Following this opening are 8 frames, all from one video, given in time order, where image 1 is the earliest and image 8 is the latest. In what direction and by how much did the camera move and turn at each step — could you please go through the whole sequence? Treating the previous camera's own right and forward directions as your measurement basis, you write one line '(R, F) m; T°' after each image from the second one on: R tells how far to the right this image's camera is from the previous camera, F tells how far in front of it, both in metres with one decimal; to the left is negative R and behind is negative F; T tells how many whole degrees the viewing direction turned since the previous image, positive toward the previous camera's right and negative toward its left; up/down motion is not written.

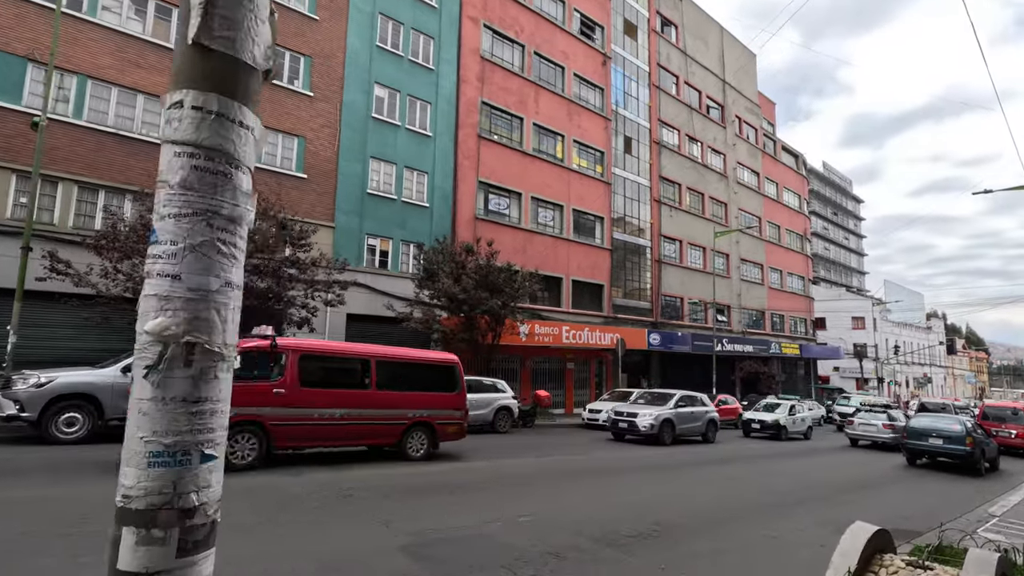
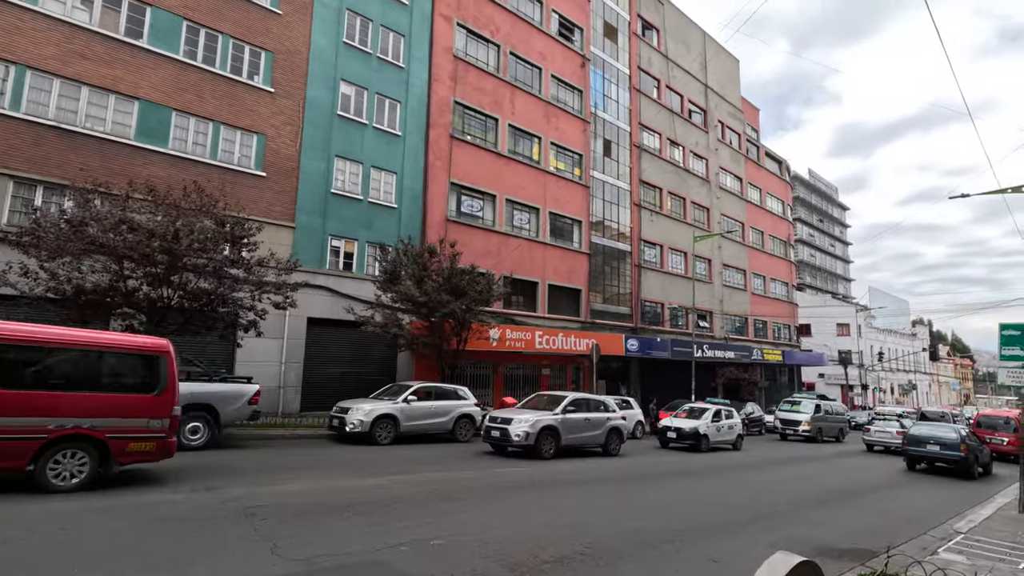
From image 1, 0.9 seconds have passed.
(+0.9, +0.6) m; +1°
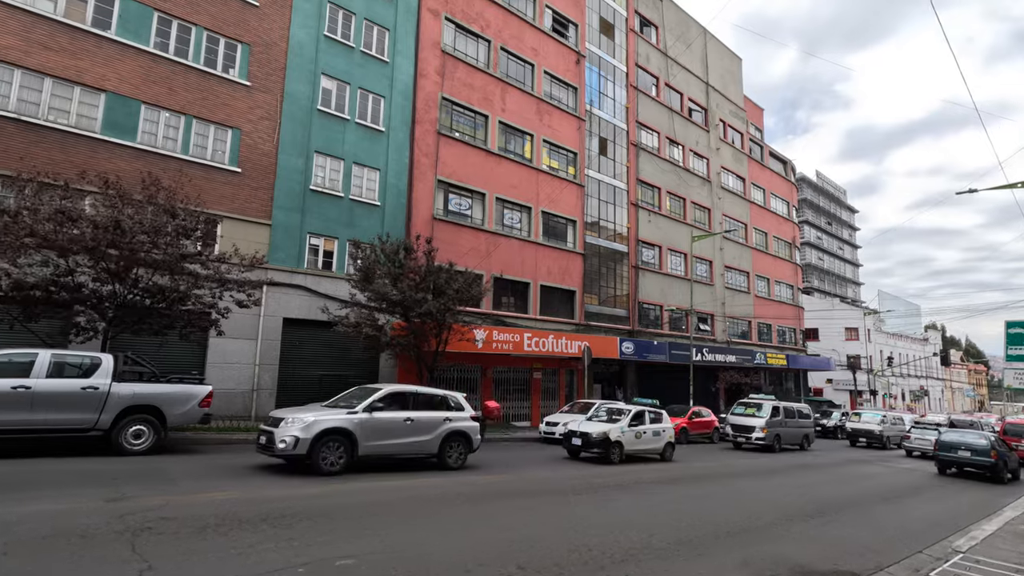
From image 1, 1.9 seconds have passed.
(+0.9, +0.8) m; -1°
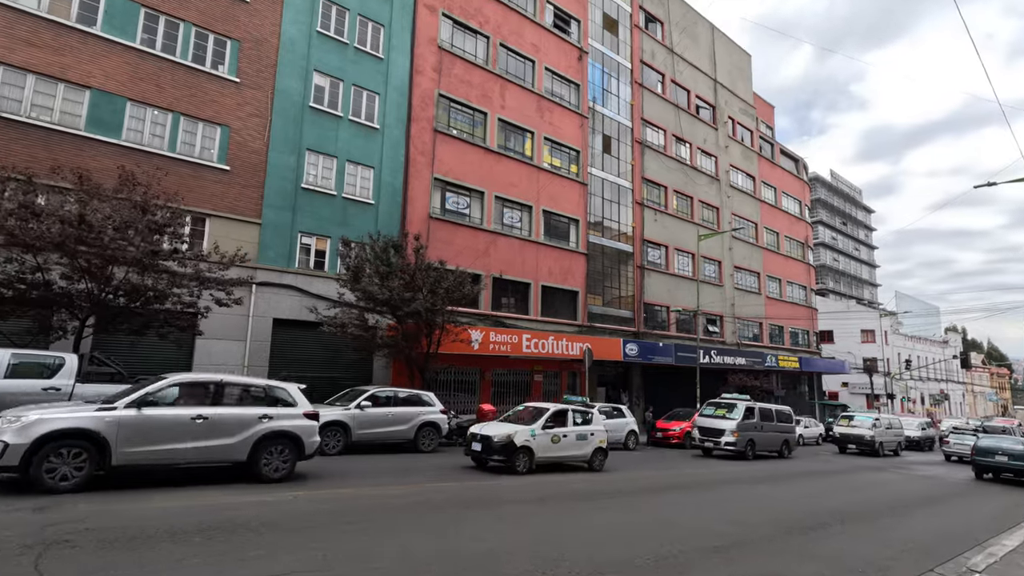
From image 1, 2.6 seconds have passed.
(+0.6, +0.6) m; -1°
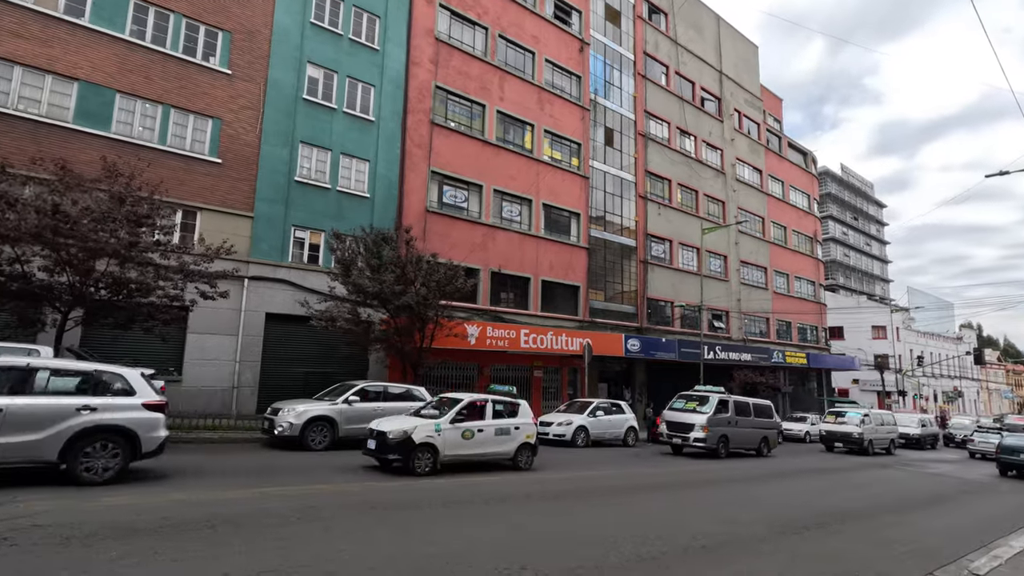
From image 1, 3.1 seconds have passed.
(+0.5, +0.4) m; -1°
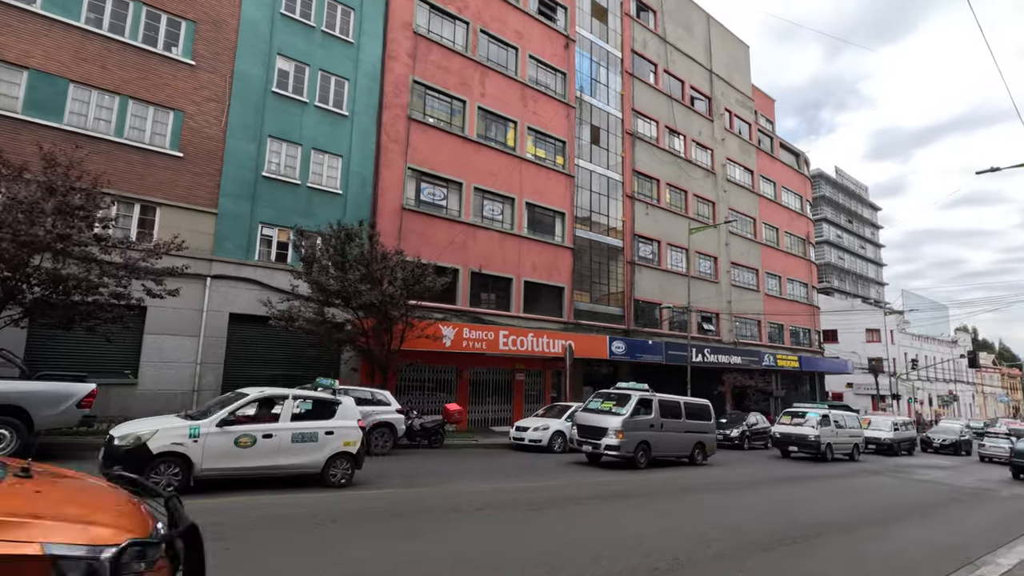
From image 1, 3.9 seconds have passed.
(+0.8, +0.7) m; 0°
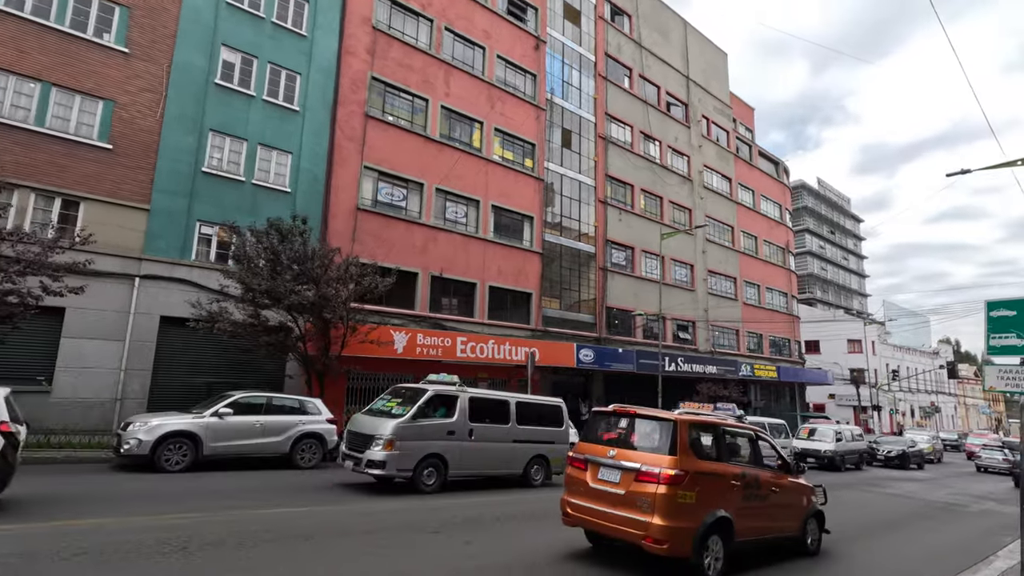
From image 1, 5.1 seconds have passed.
(+1.2, +0.9) m; +1°
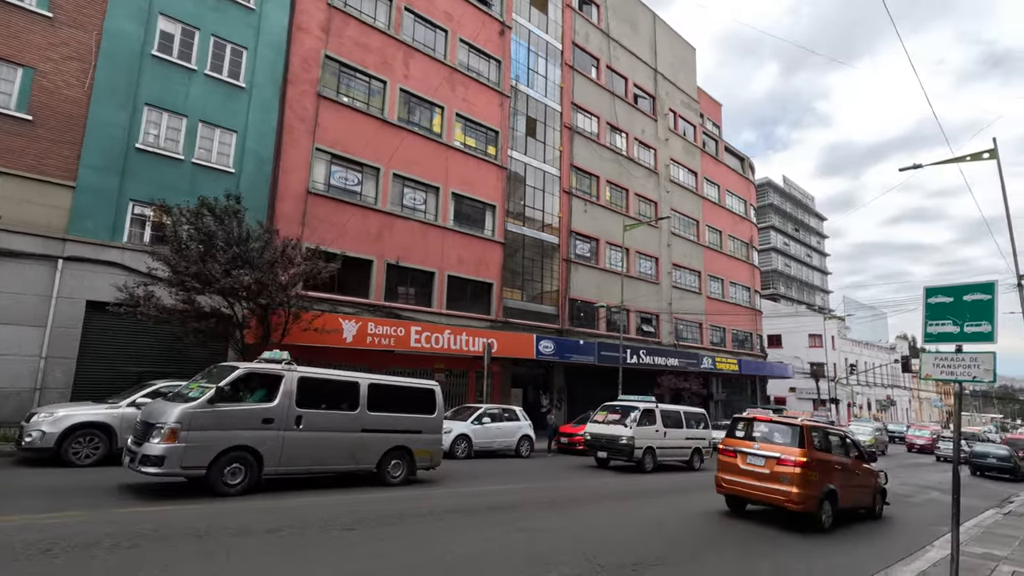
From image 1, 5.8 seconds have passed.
(+0.7, +0.5) m; +3°
